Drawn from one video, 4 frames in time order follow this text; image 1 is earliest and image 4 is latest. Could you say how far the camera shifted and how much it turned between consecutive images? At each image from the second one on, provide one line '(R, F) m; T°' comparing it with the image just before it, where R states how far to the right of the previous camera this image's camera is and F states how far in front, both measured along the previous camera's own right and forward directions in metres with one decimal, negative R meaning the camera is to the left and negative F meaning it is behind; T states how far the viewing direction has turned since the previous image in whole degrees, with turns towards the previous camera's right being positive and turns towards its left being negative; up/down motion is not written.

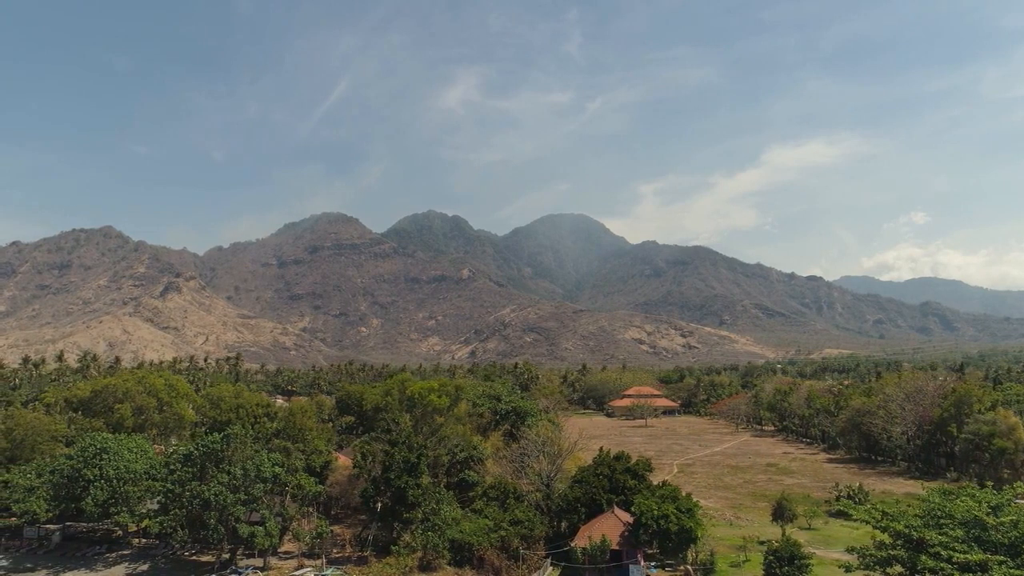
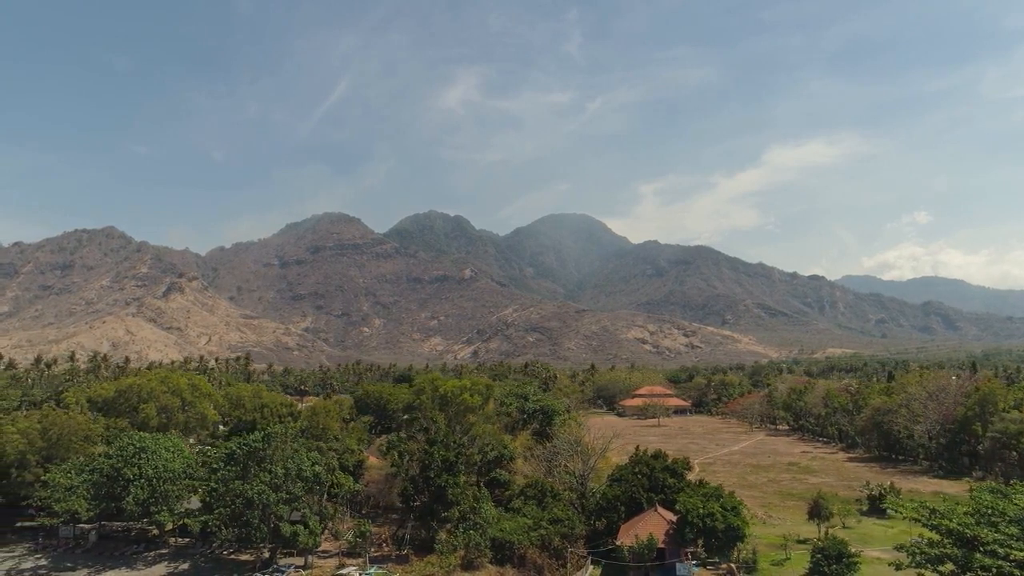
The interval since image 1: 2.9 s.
(-2.1, 0.0) m; 0°
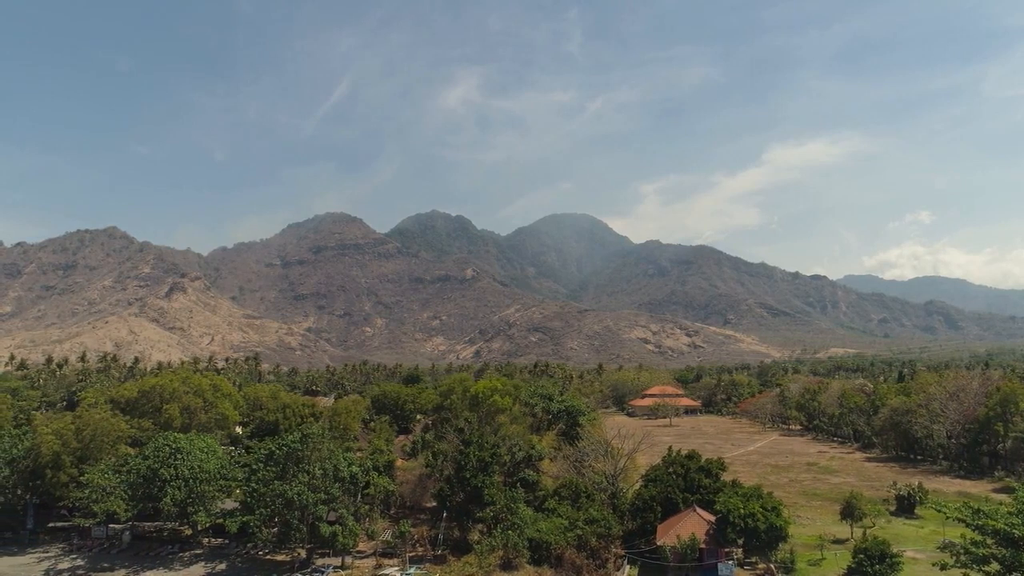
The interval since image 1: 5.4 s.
(-1.9, -0.1) m; 0°
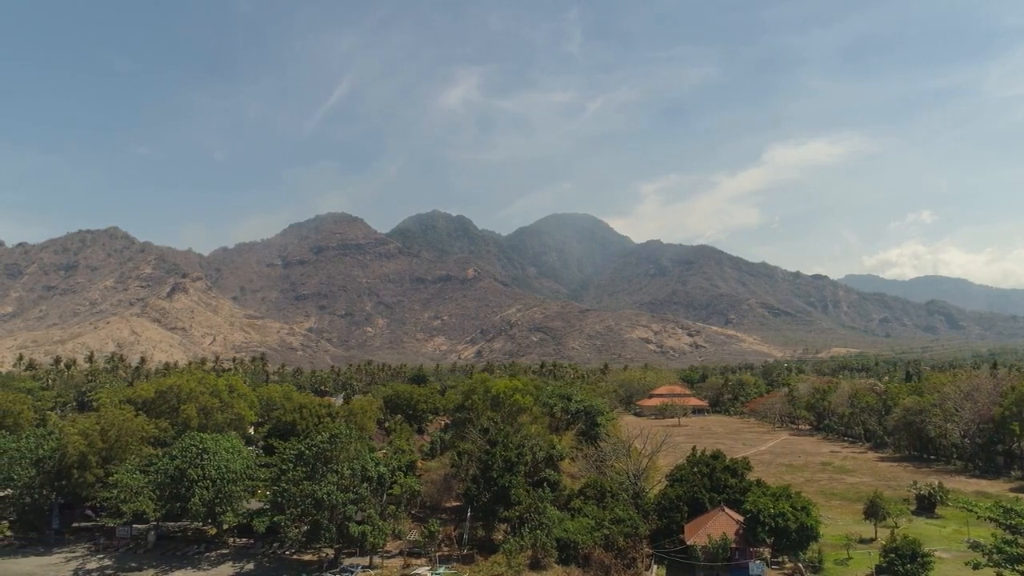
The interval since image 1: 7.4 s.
(-1.4, -0.1) m; 0°
